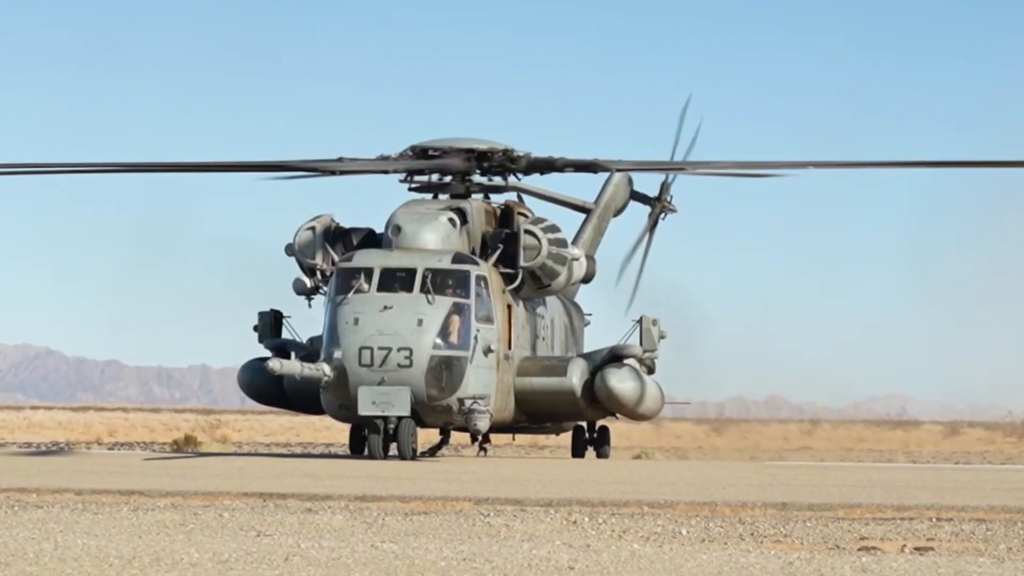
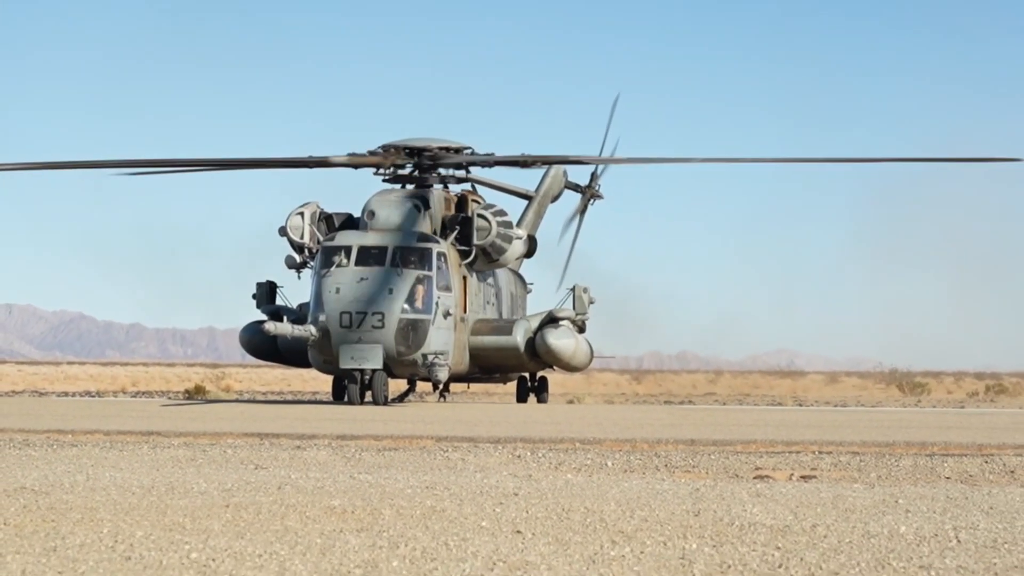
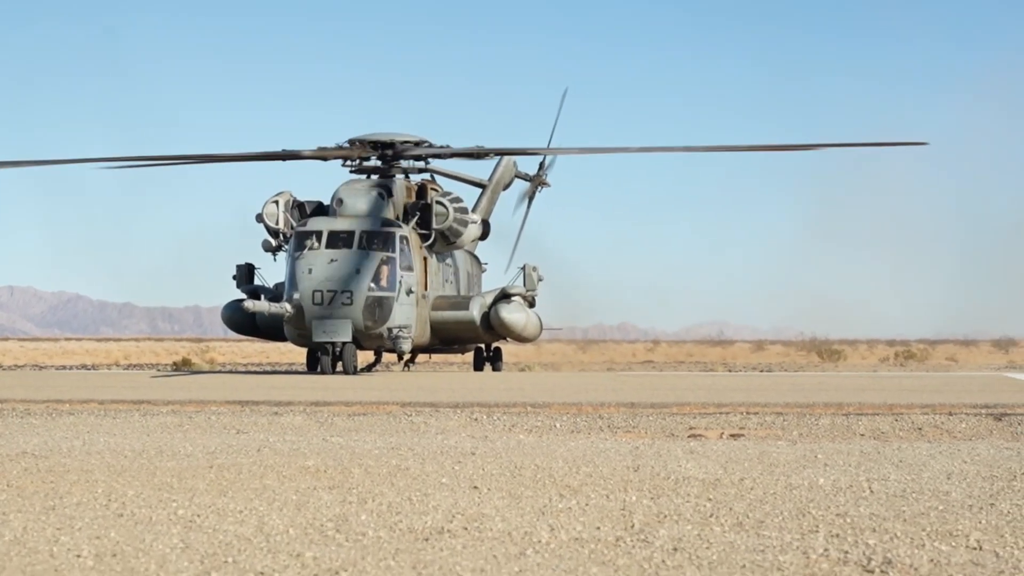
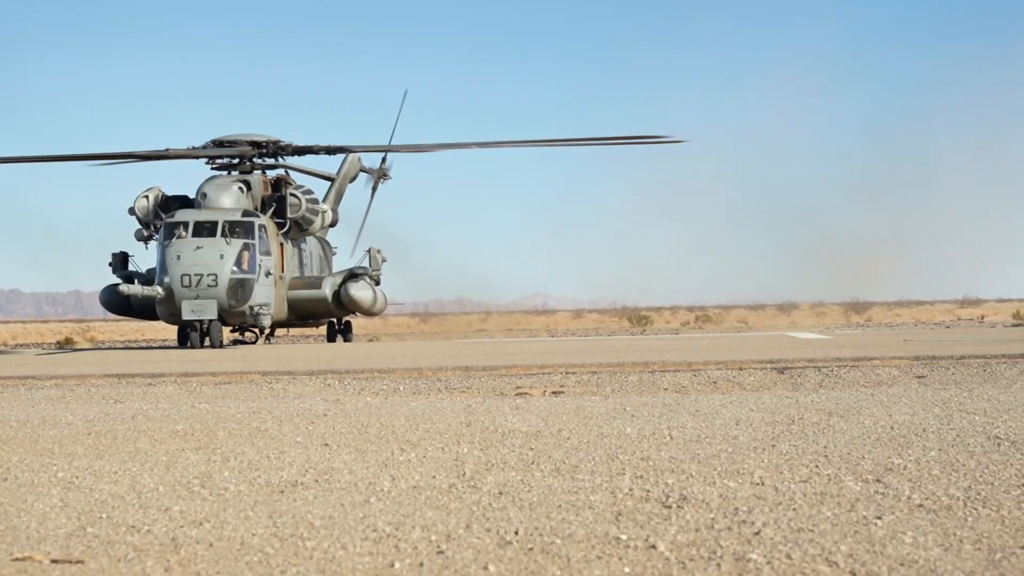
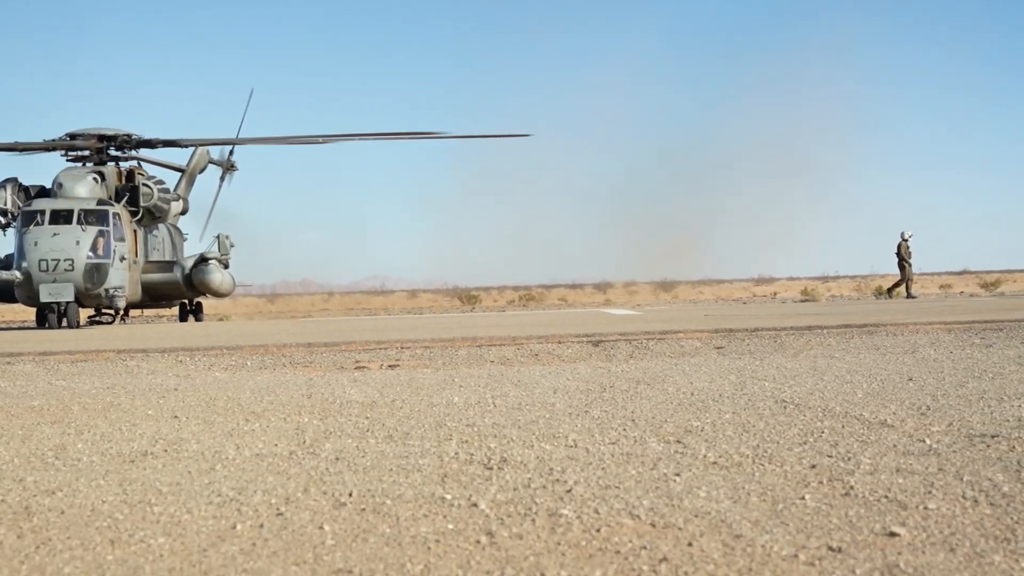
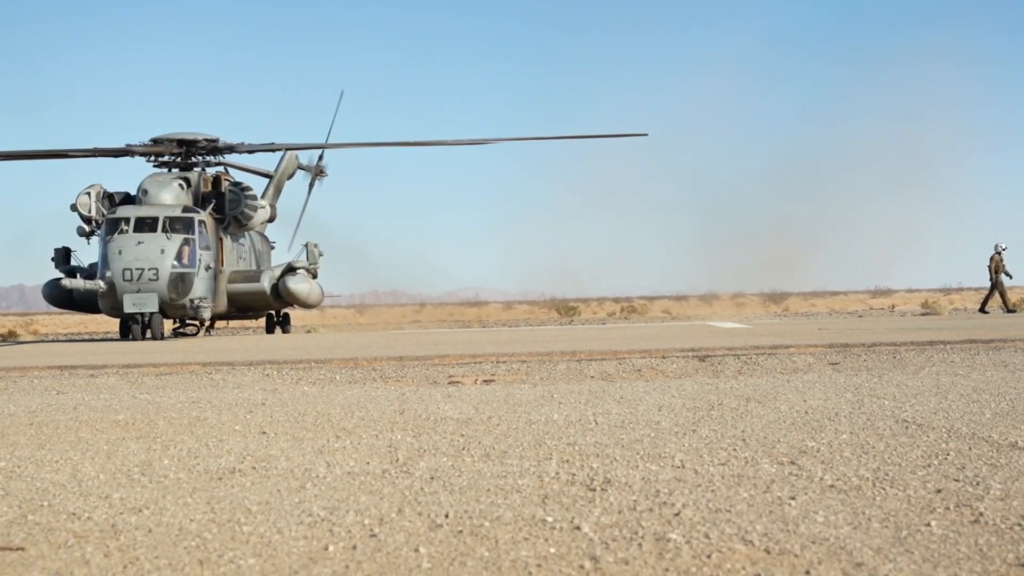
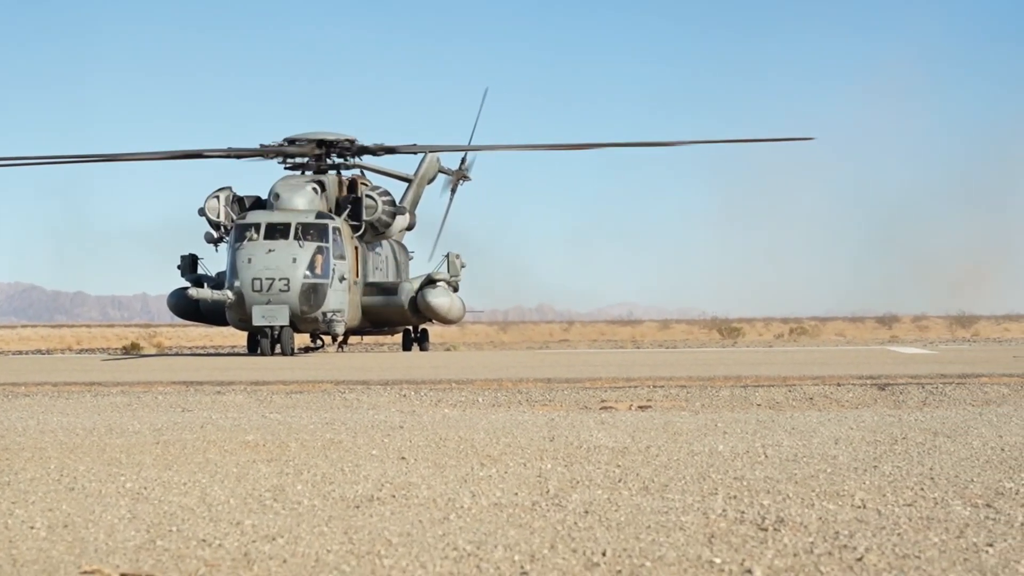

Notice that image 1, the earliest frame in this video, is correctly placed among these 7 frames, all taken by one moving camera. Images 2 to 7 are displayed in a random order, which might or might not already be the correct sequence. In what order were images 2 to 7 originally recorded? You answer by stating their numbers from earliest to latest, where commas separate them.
2, 3, 7, 4, 6, 5
